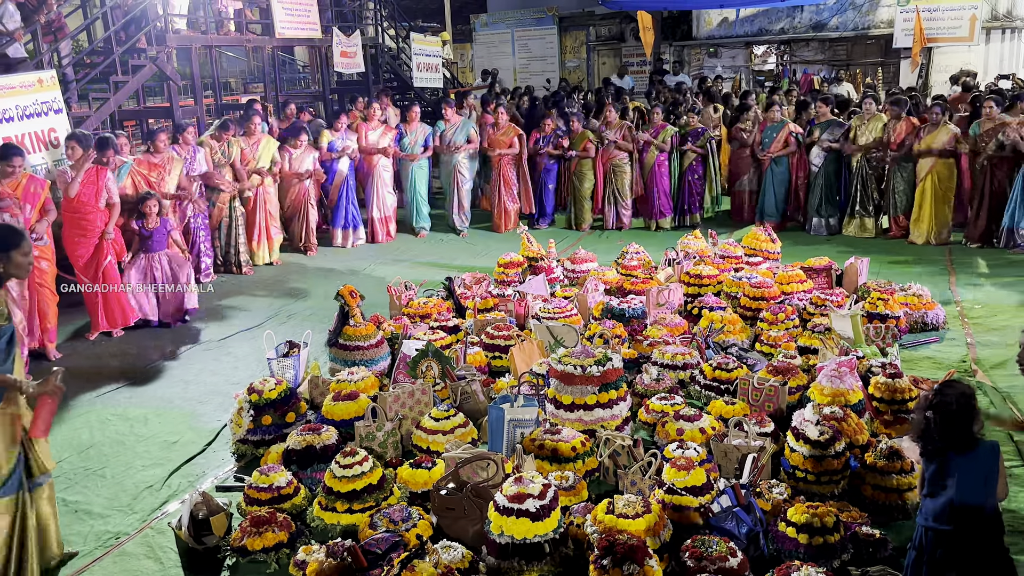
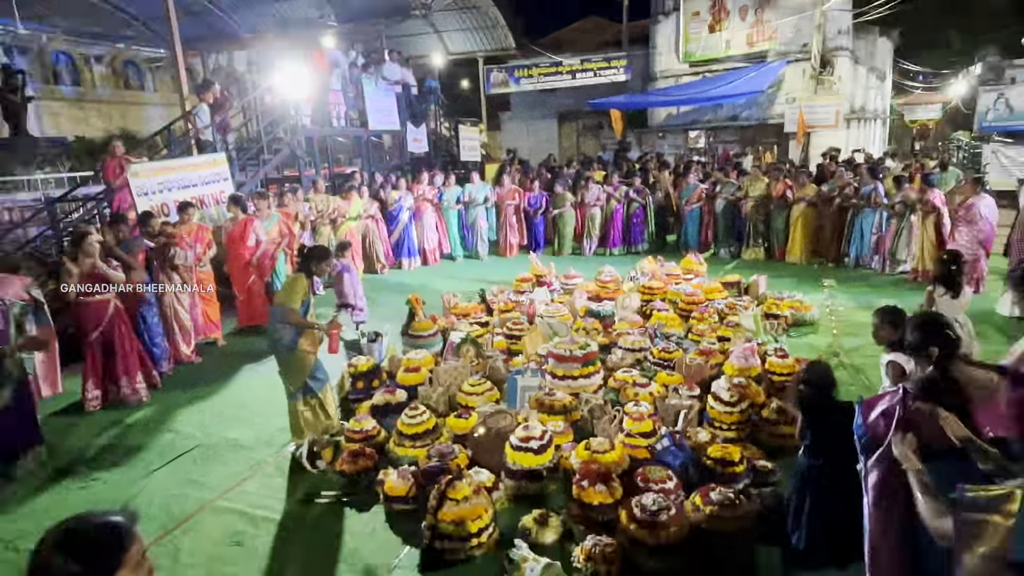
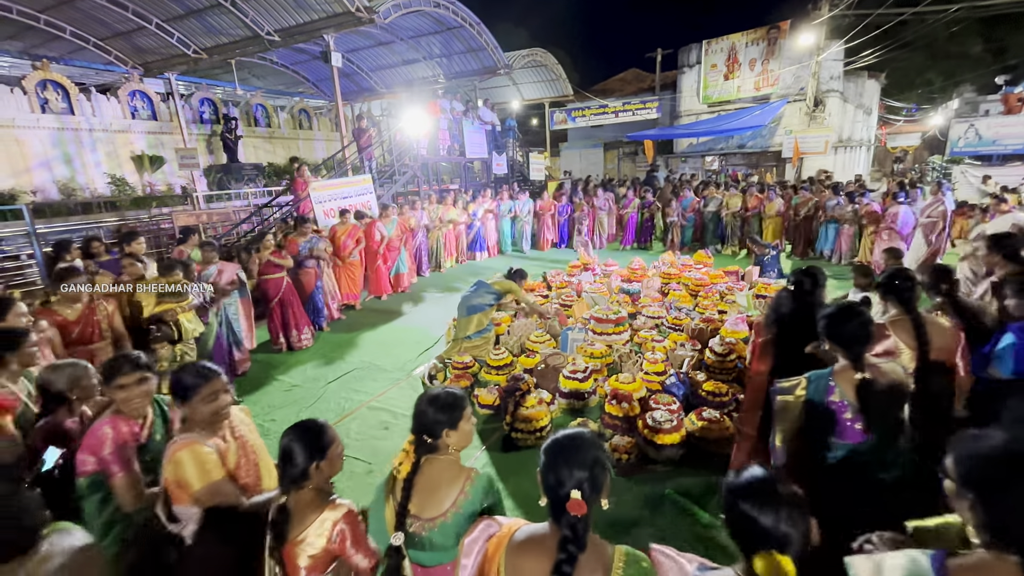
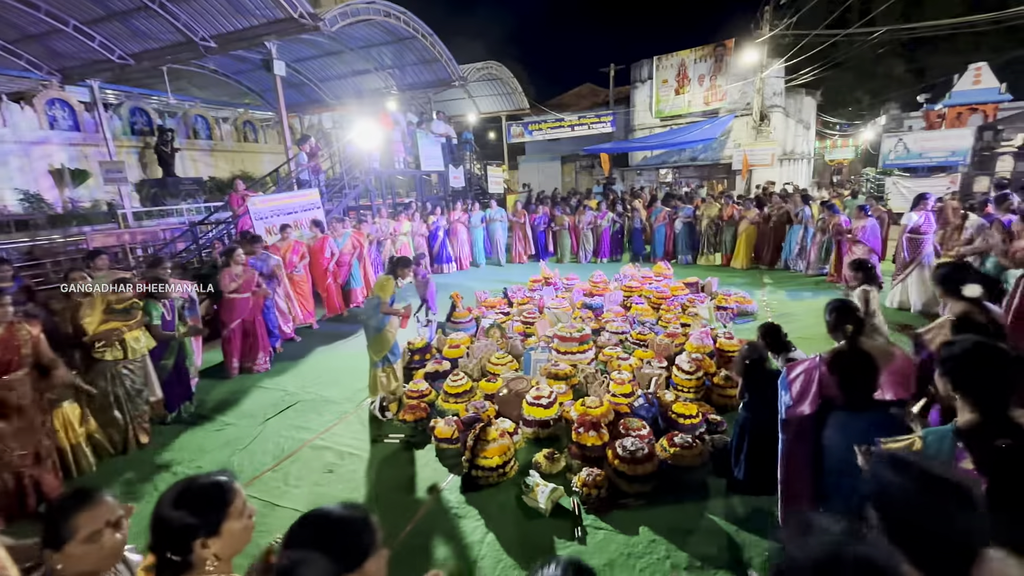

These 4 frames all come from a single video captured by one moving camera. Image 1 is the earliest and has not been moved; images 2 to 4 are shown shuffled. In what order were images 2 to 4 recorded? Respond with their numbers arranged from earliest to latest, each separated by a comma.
2, 4, 3
